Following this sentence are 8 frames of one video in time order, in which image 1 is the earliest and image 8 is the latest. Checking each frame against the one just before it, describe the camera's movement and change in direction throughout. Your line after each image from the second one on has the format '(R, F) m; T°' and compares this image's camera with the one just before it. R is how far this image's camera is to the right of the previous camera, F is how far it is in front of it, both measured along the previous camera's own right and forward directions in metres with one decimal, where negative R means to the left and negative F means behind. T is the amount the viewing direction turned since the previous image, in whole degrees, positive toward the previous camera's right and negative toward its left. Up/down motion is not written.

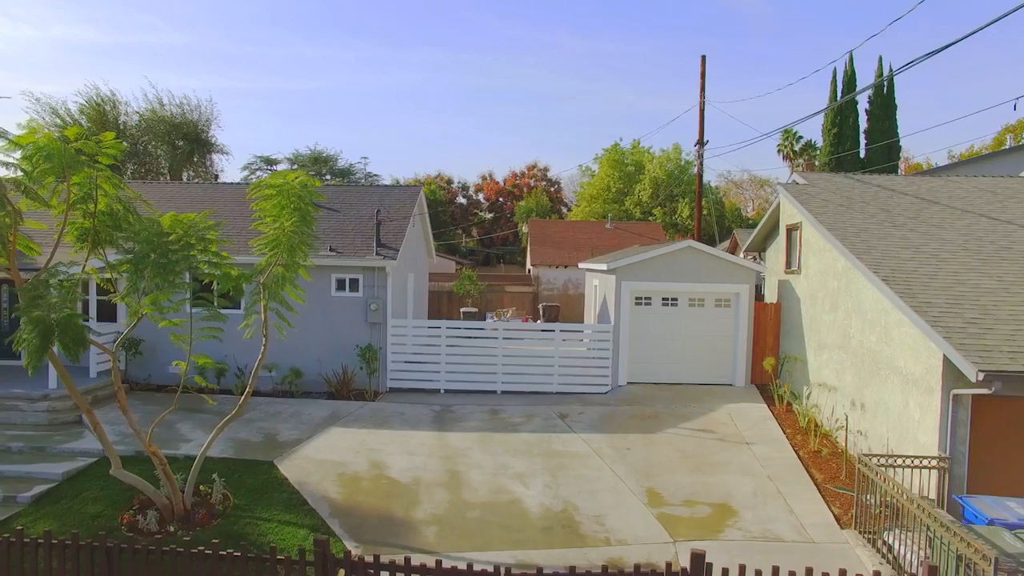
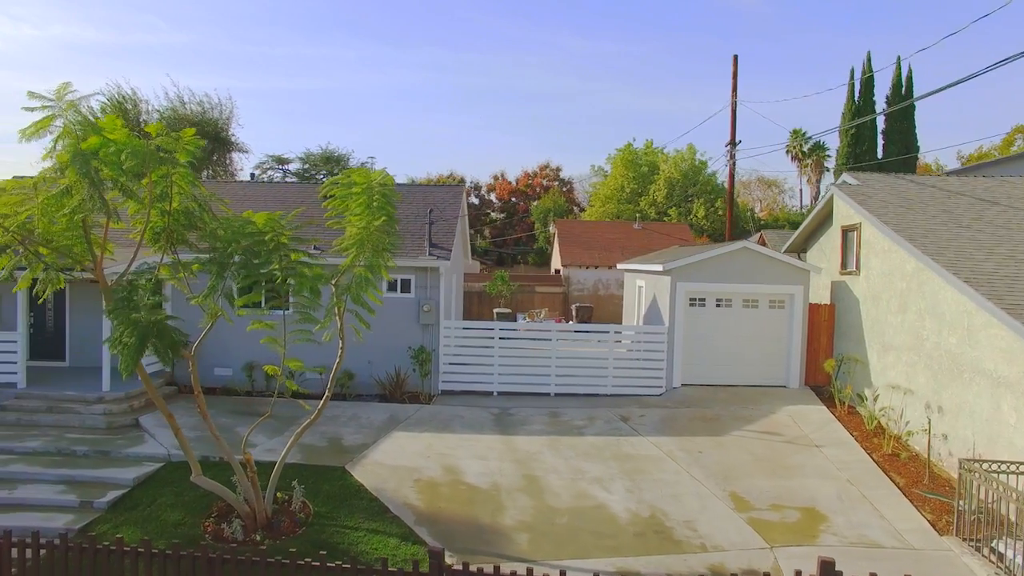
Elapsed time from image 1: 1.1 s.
(-1.2, +0.2) m; 0°
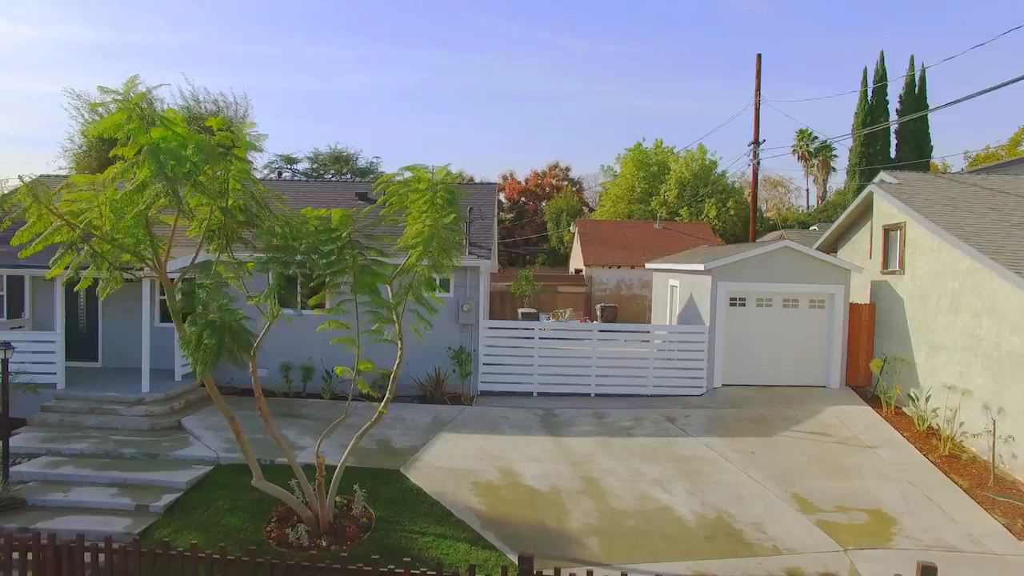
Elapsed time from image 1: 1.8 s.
(-0.8, +0.1) m; 0°
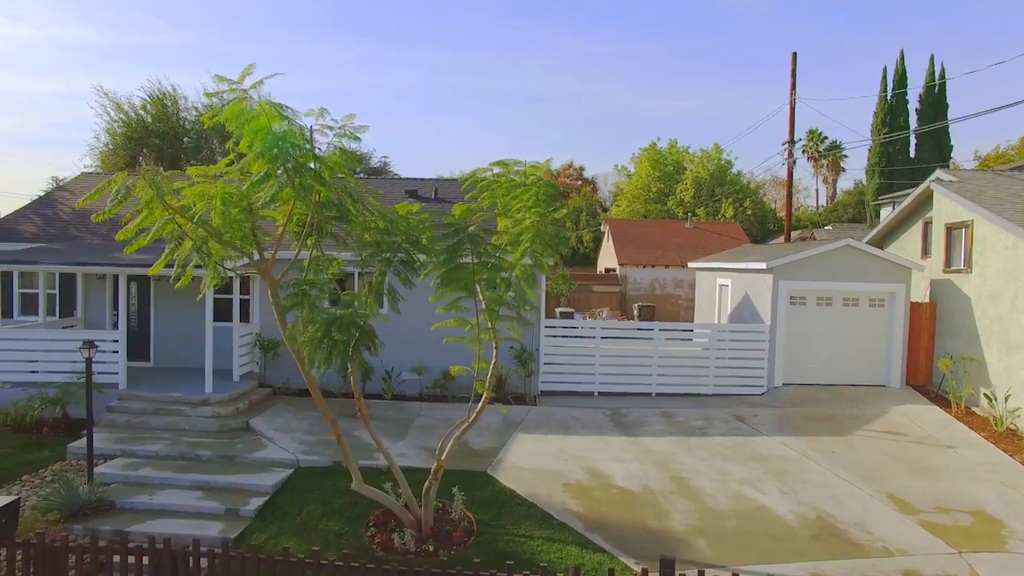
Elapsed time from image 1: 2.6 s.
(-1.3, +0.1) m; 0°
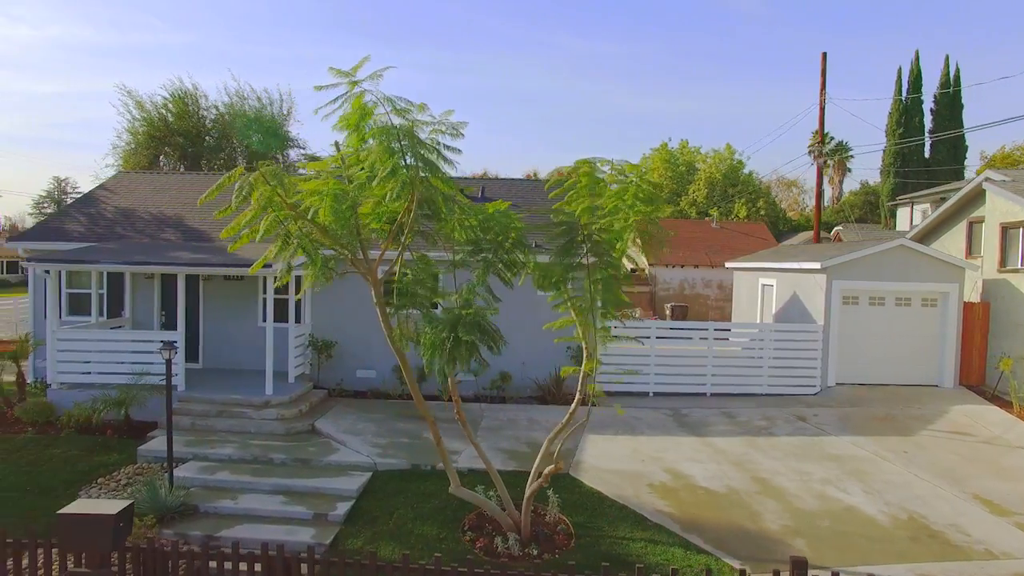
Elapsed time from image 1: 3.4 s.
(-1.2, +0.1) m; +1°
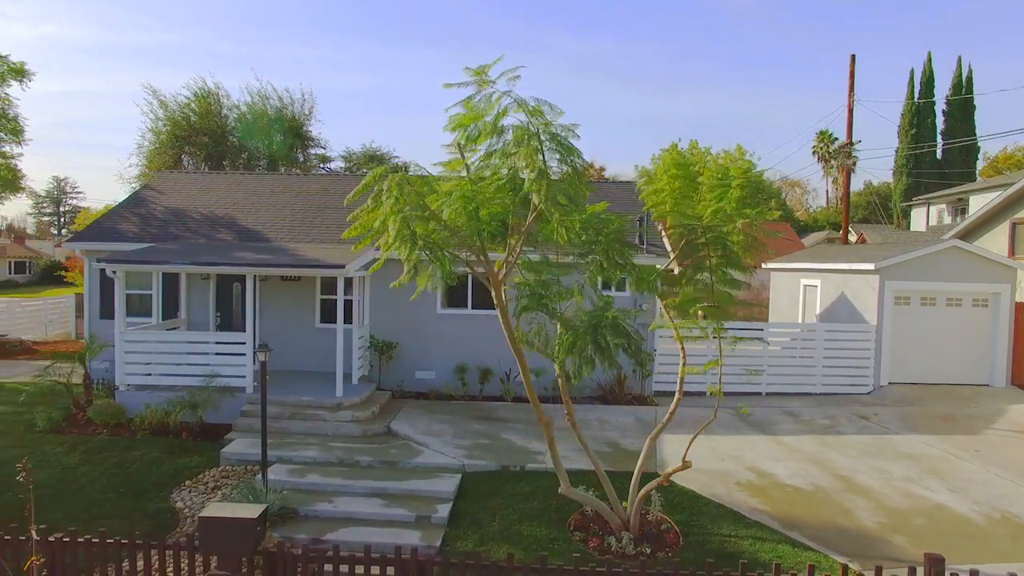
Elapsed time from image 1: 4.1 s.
(-1.3, 0.0) m; +1°
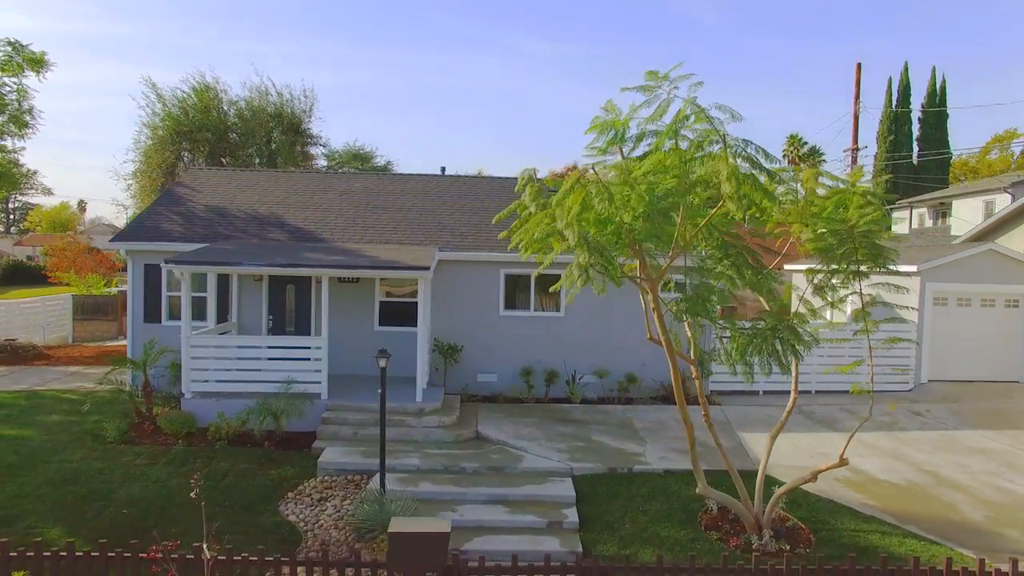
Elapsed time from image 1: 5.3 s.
(-2.1, +0.1) m; +4°
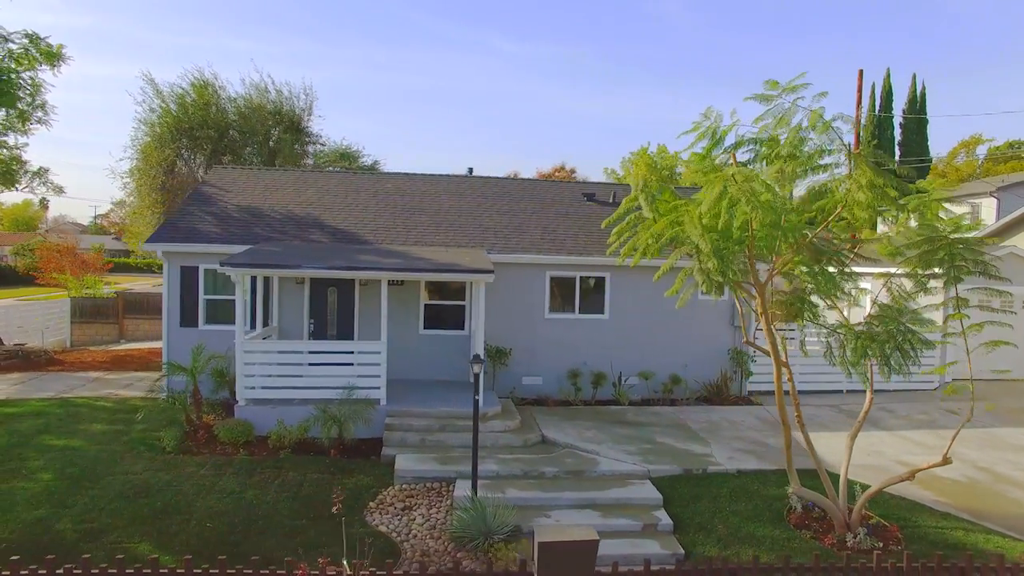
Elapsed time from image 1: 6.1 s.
(-1.5, +0.1) m; +3°
